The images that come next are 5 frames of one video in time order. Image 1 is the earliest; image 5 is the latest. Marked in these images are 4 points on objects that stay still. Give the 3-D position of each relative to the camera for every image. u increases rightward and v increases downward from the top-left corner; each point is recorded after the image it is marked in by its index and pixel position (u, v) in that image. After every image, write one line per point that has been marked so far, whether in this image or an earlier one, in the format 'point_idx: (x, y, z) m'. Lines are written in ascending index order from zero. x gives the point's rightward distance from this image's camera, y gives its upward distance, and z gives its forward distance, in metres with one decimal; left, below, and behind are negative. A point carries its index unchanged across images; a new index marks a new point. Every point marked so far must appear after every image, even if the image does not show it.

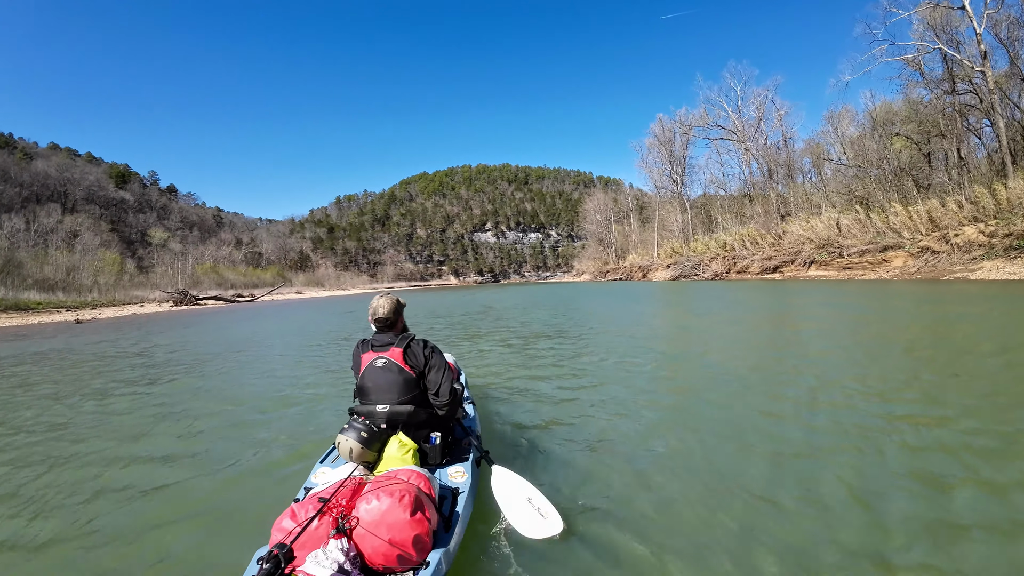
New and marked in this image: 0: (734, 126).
0: (+8.8, +6.3, +17.7) m
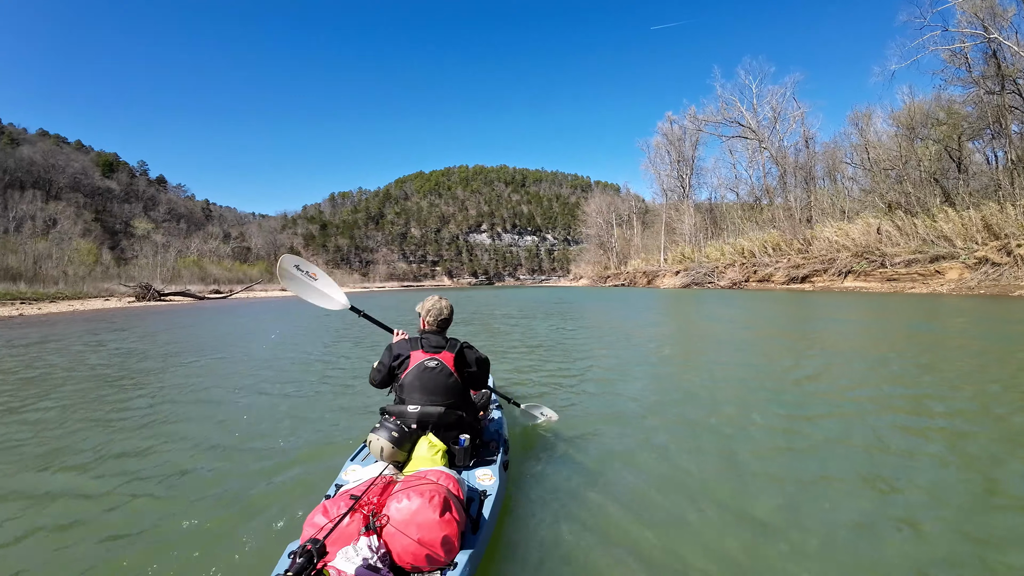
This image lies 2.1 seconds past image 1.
0: (+8.9, +6.0, +16.9) m
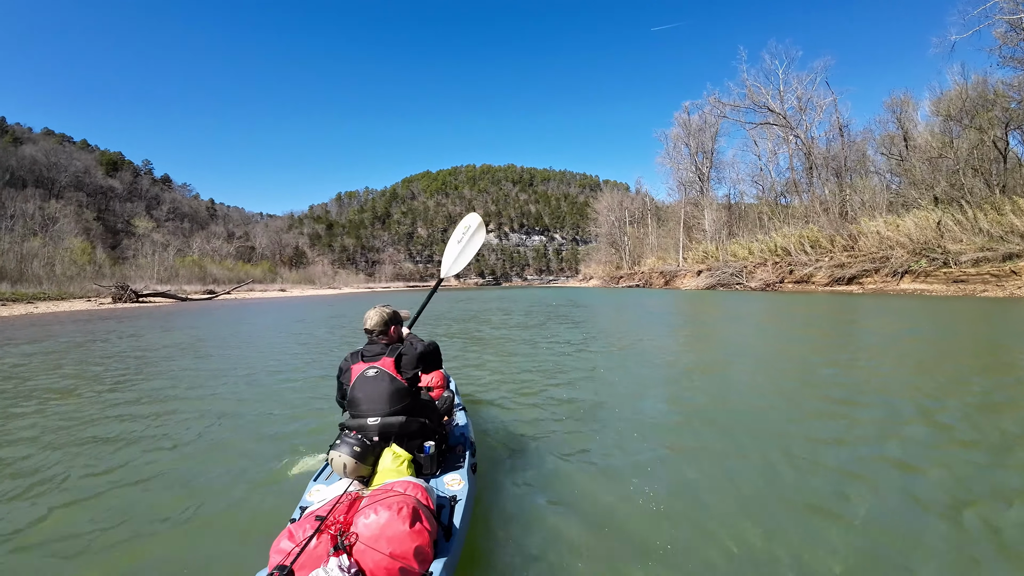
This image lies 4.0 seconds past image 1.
0: (+9.1, +5.9, +15.7) m
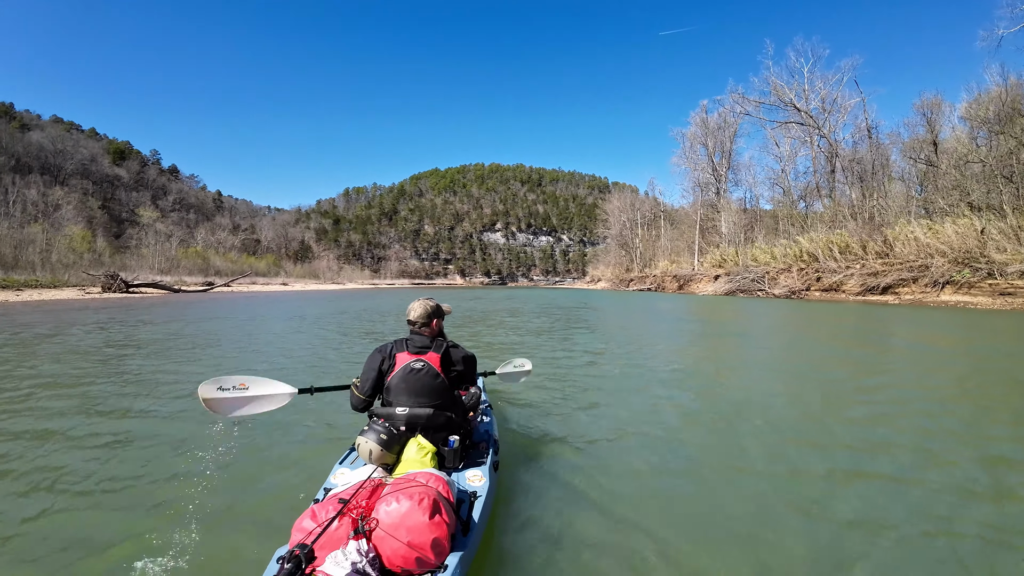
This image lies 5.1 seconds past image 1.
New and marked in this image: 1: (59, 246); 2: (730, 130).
0: (+9.5, +5.7, +15.1) m
1: (-19.7, +1.8, +19.8) m
2: (+9.2, +6.7, +19.5) m
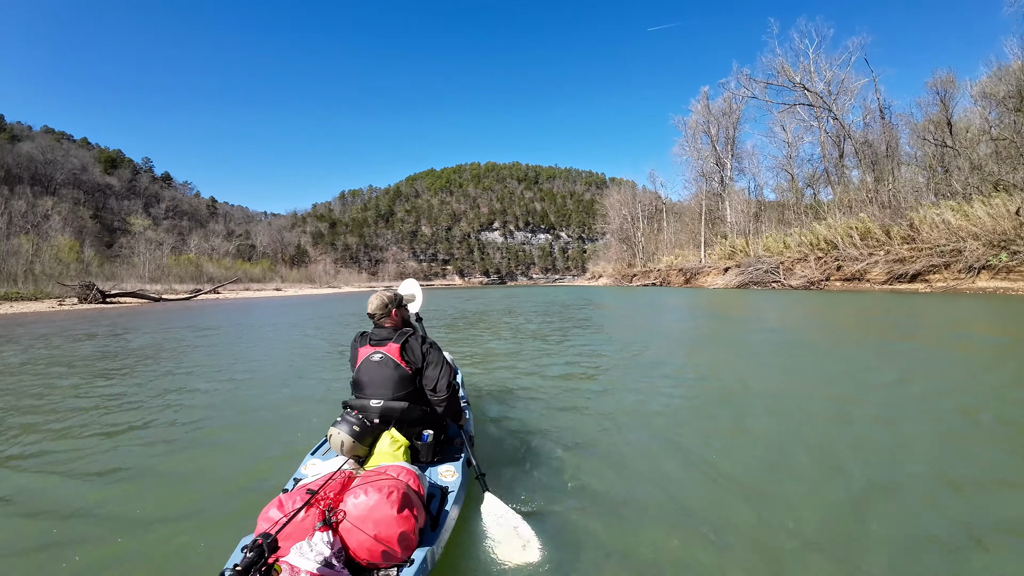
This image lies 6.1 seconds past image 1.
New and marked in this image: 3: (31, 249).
0: (+9.3, +6.0, +14.5) m
1: (-19.7, +1.3, +19.3) m
2: (+9.0, +7.0, +18.9) m
3: (-20.2, +1.7, +19.2) m
